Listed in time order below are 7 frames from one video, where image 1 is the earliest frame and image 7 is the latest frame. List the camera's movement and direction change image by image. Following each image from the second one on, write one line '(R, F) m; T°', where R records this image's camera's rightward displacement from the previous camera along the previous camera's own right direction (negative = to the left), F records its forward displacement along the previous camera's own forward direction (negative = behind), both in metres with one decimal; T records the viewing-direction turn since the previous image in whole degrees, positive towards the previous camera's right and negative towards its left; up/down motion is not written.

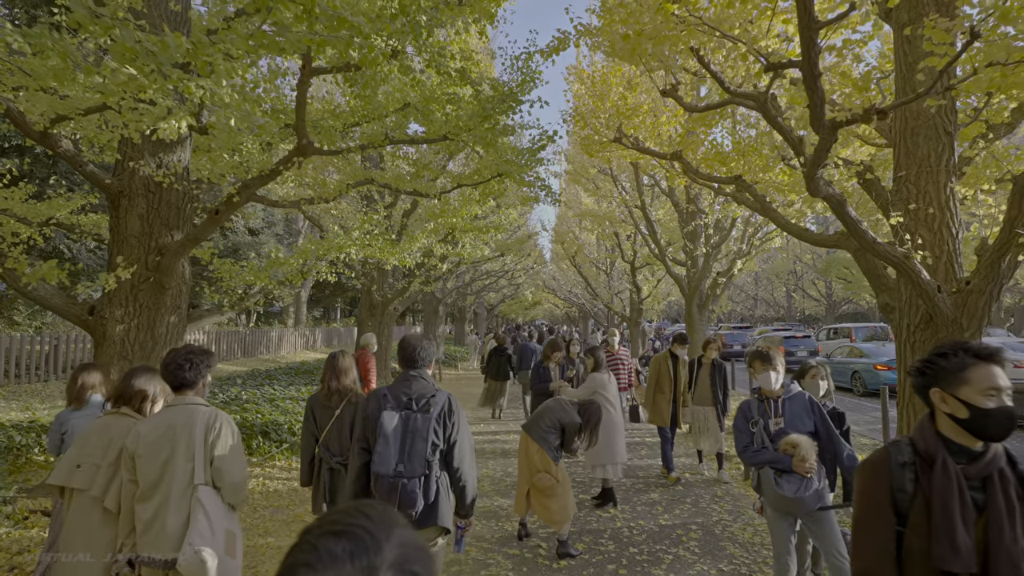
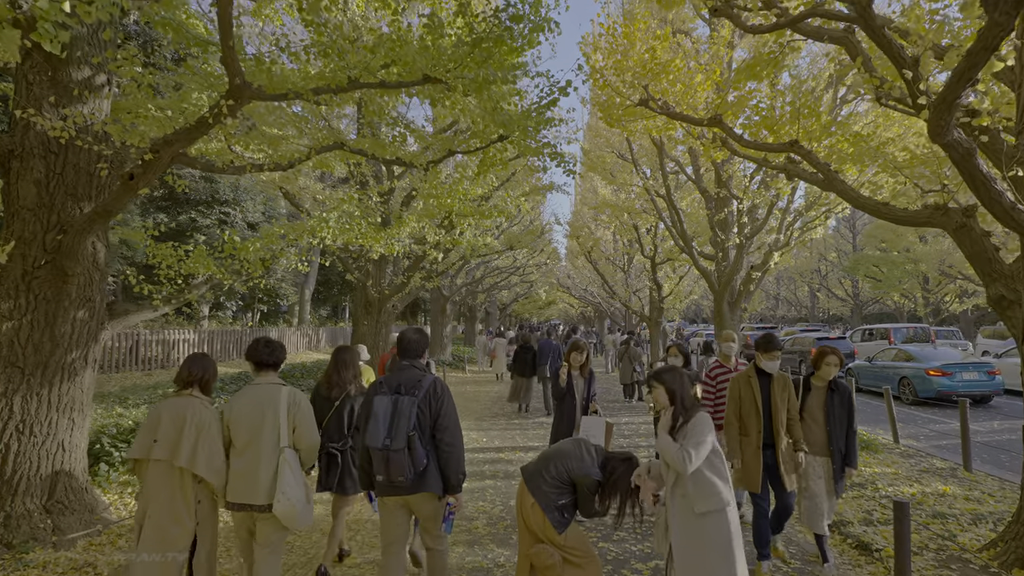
(+0.1, +1.5) m; -1°
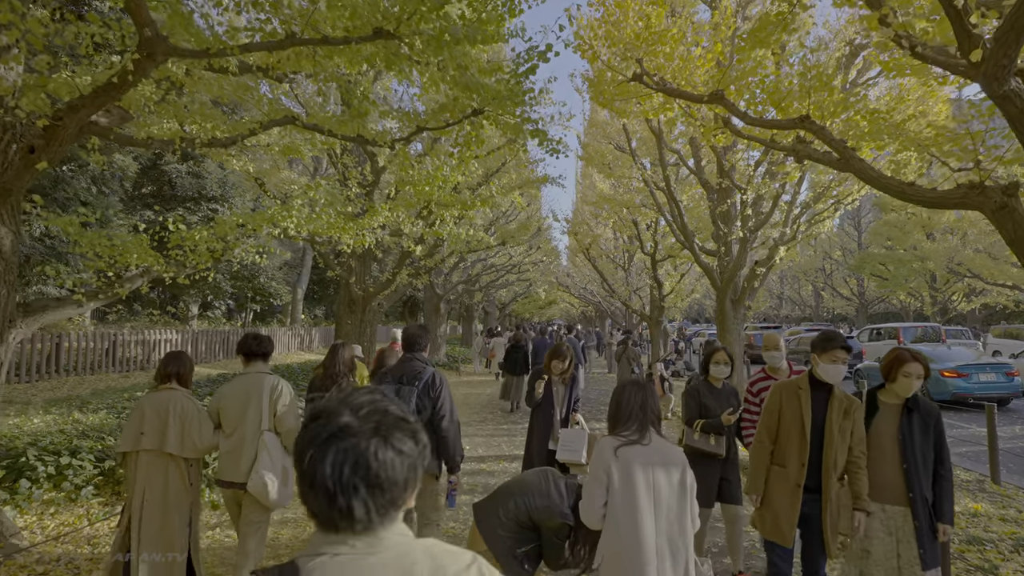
(+0.2, +0.7) m; 0°
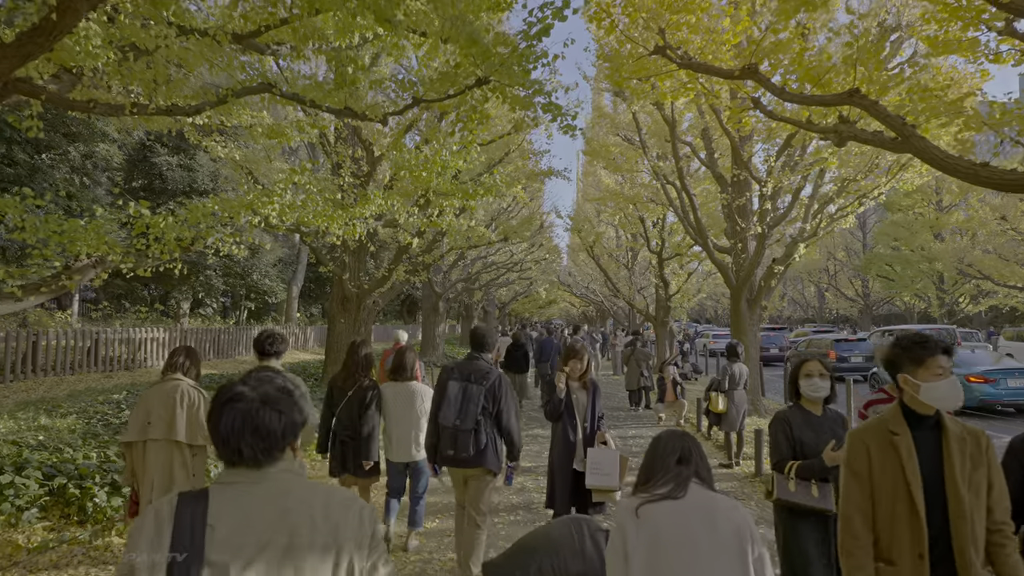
(-0.1, +0.7) m; 0°
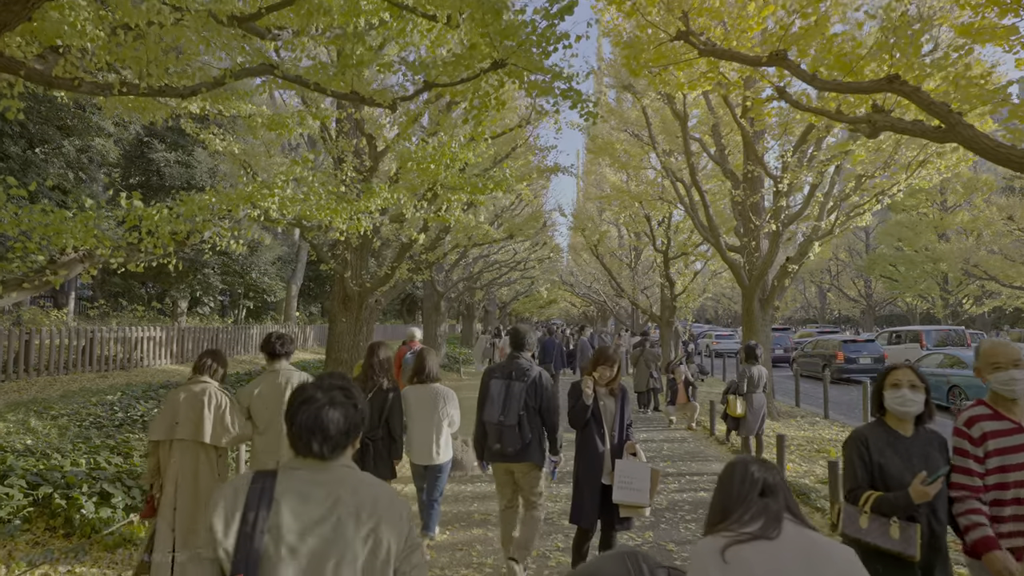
(-0.1, +0.3) m; 0°
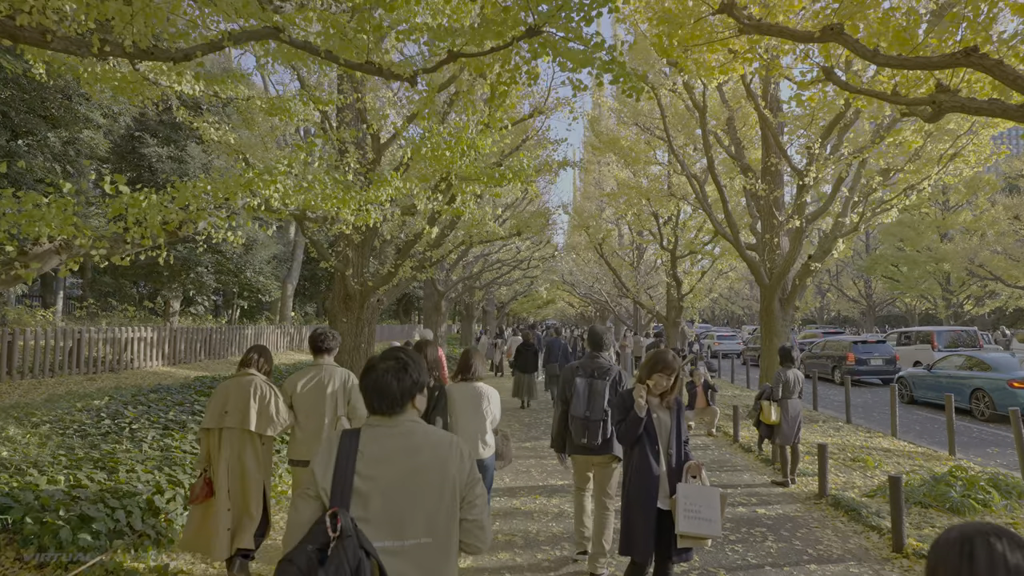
(-0.3, +0.6) m; +1°
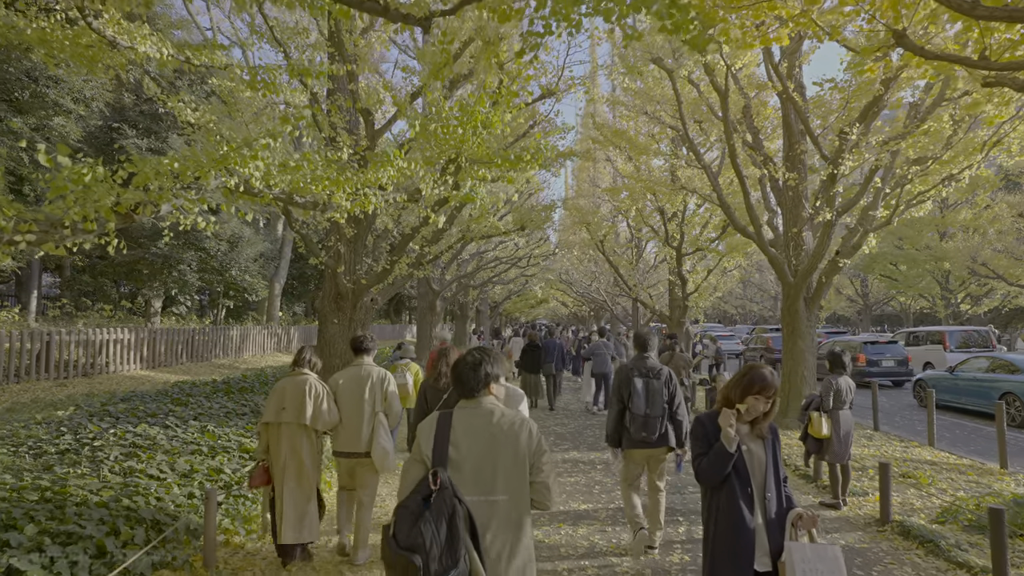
(-0.3, +0.9) m; +1°
